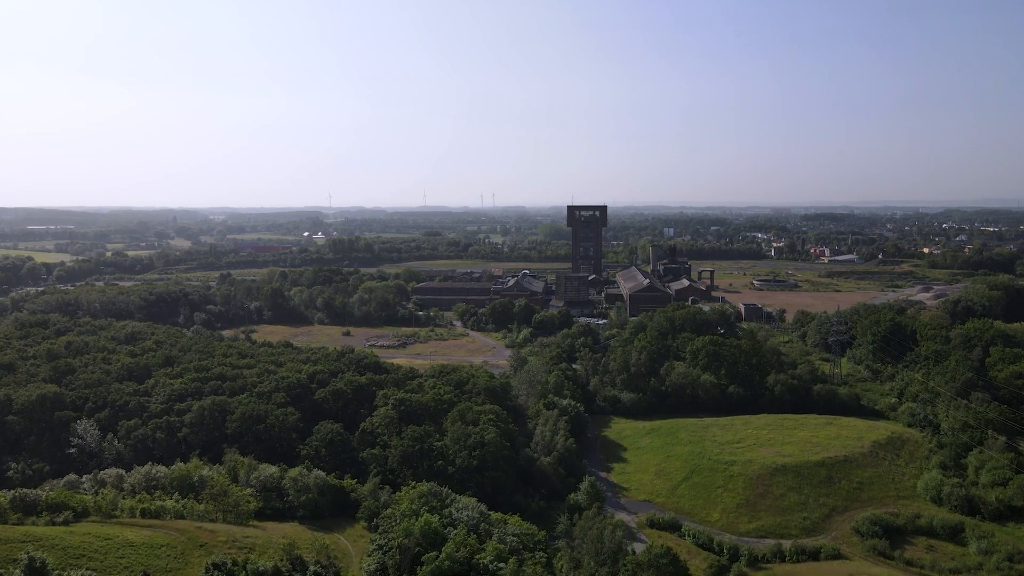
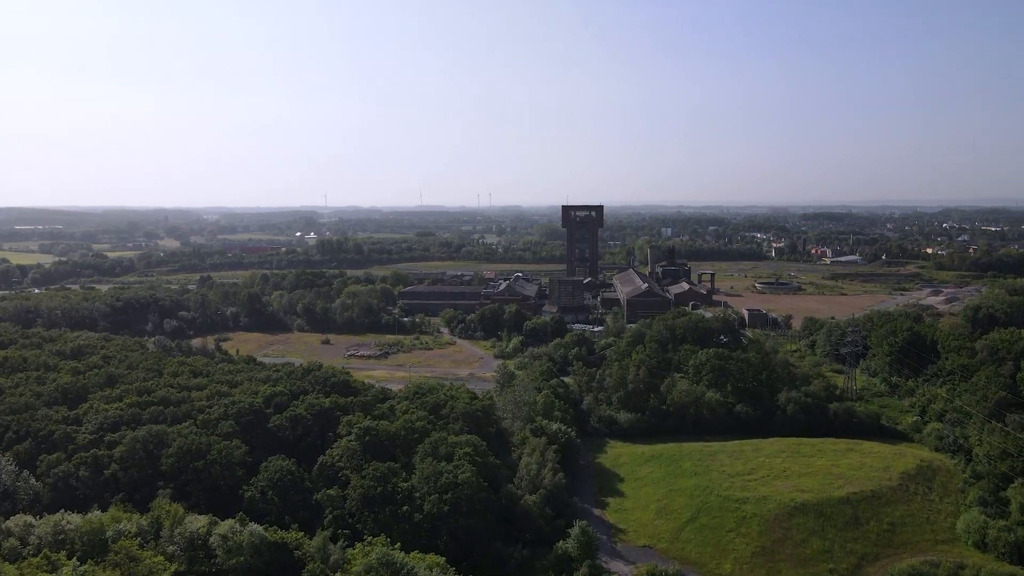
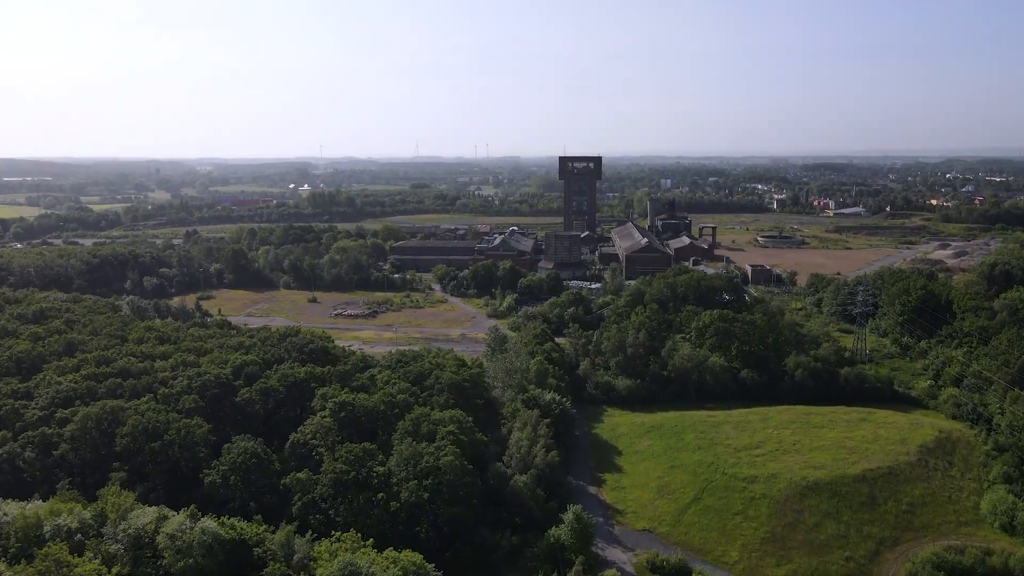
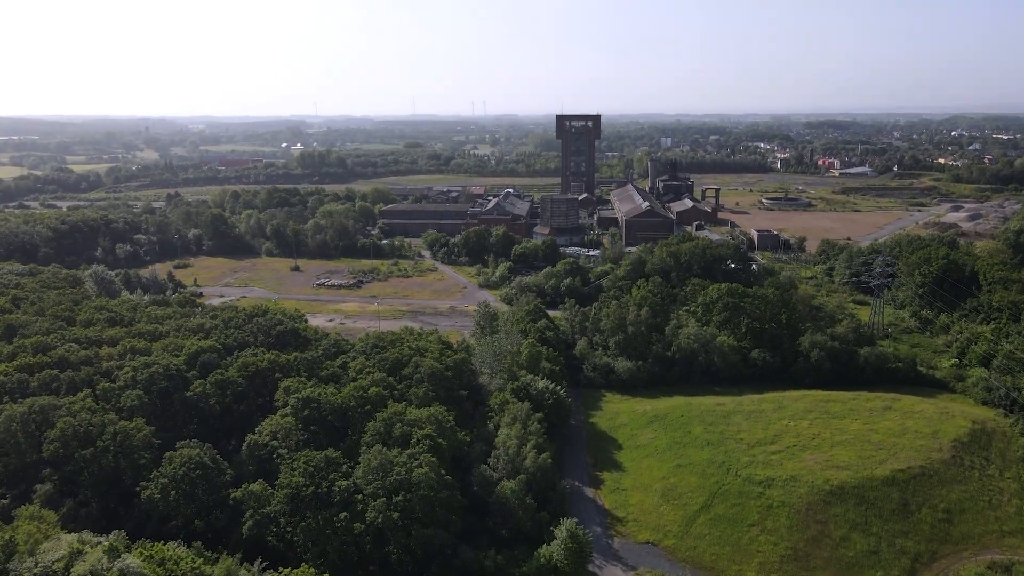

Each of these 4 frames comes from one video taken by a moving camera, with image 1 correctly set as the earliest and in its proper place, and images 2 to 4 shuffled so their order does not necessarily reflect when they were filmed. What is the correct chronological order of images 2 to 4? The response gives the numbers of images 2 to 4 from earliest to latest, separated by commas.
2, 3, 4
